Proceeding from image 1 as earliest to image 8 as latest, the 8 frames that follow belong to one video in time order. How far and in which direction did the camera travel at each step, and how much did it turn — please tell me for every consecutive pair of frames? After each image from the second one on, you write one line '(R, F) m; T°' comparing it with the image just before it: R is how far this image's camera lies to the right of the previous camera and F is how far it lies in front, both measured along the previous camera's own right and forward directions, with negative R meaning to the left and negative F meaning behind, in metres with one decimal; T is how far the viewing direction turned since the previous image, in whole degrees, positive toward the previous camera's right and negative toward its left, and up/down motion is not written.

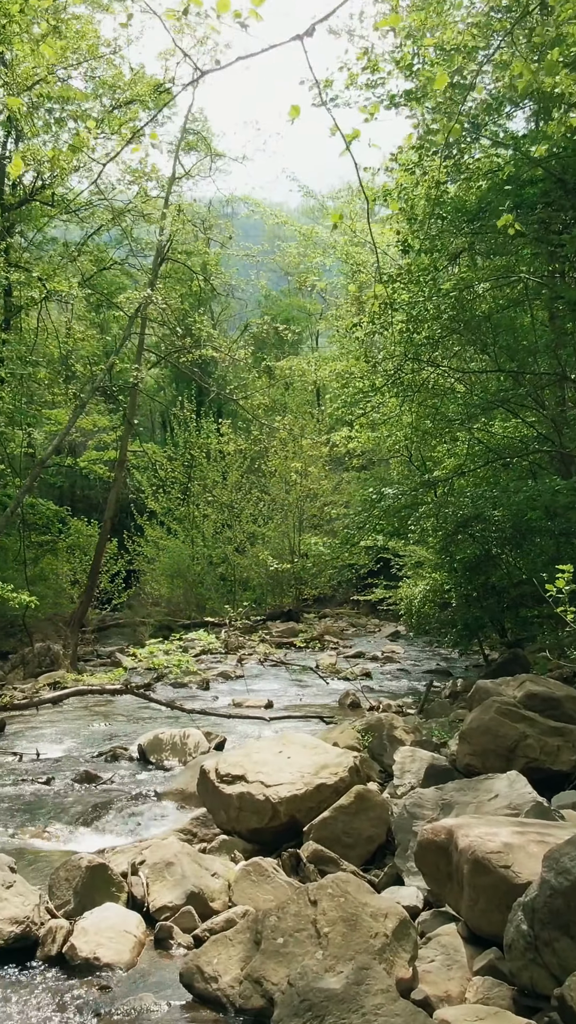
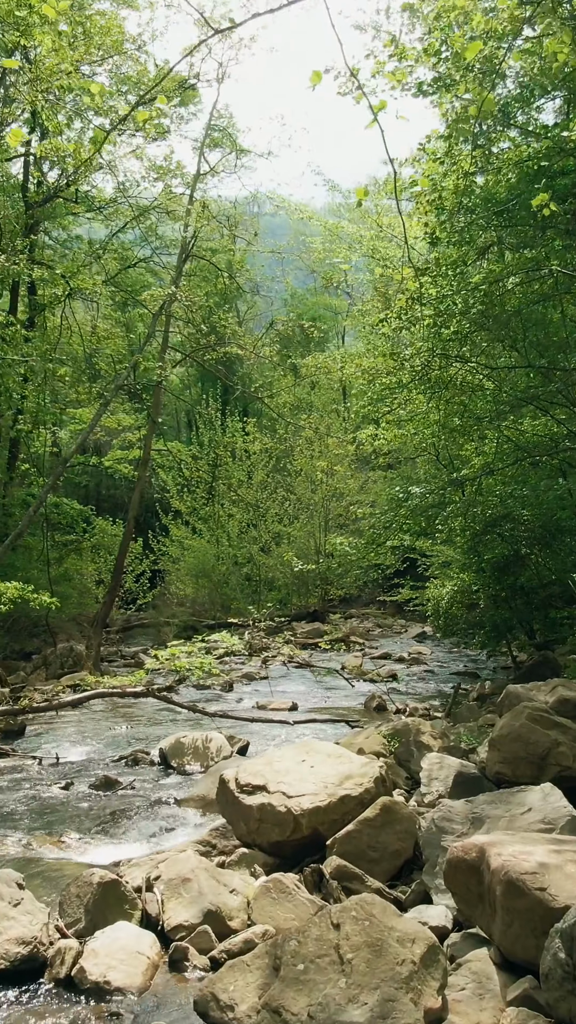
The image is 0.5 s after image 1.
(0.0, +0.2) m; -1°
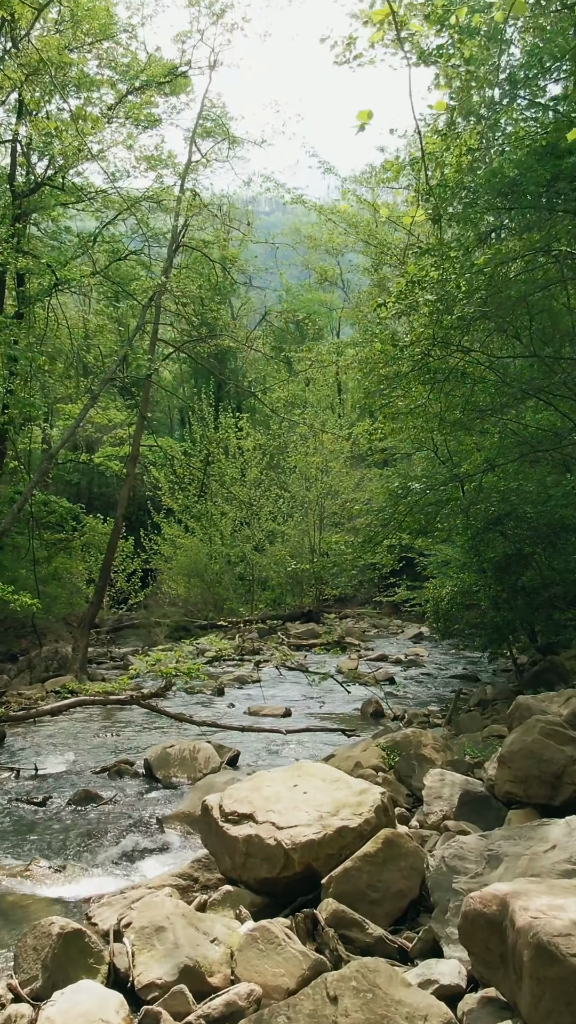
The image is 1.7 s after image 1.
(0.0, +0.5) m; 0°
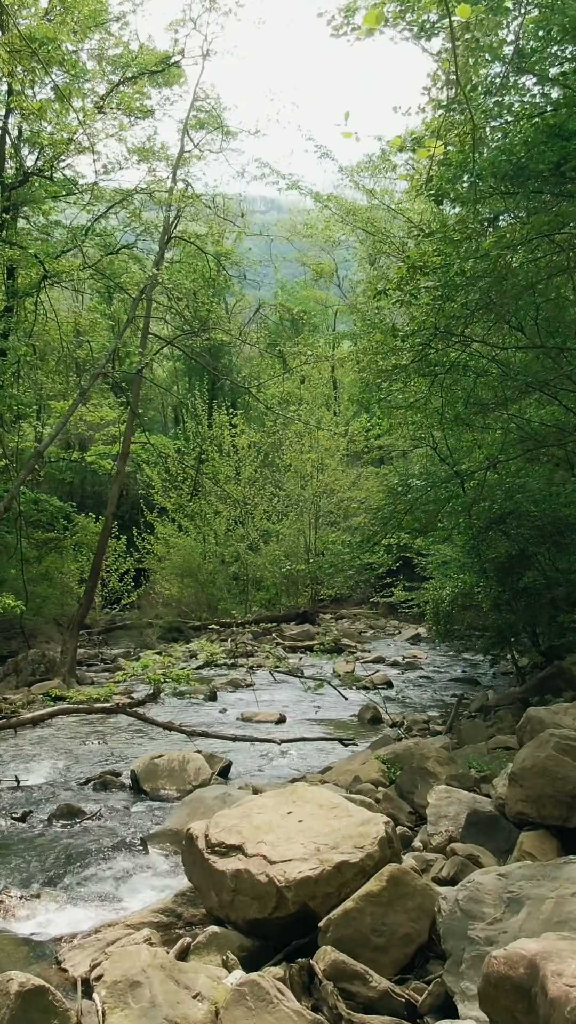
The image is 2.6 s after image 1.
(0.0, +0.4) m; 0°
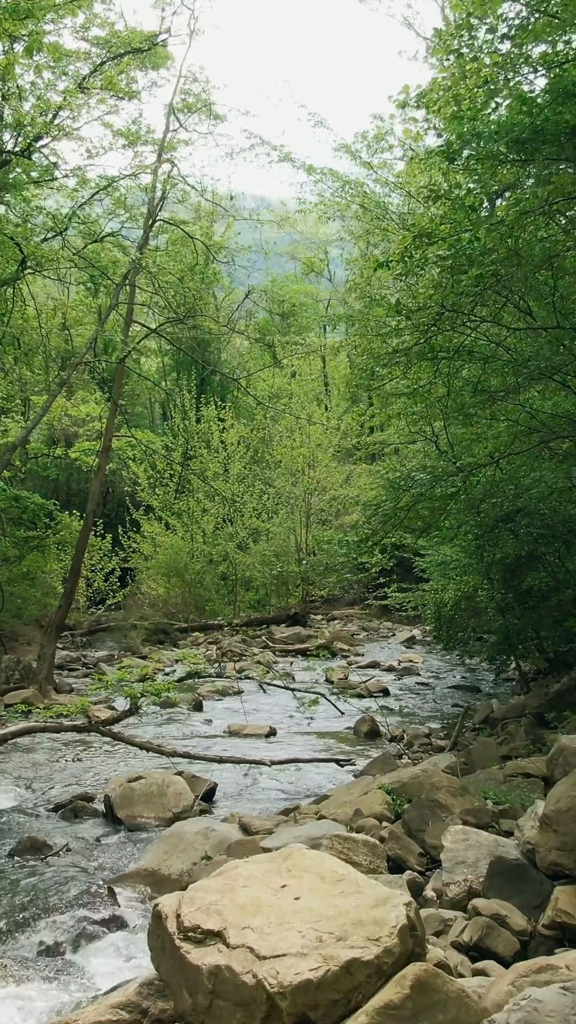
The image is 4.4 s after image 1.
(0.0, +0.8) m; 0°
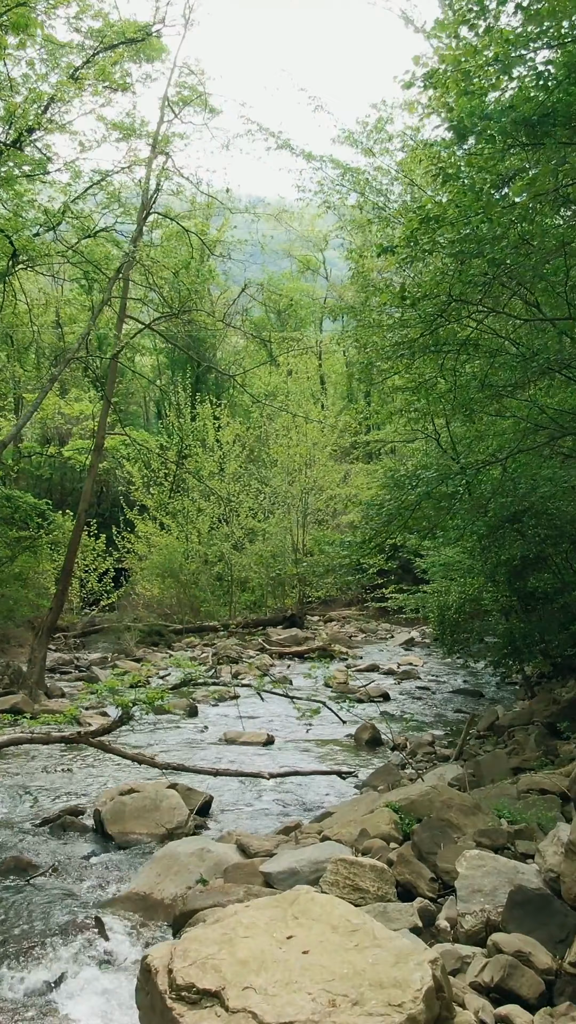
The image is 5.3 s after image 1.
(0.0, +0.4) m; 0°
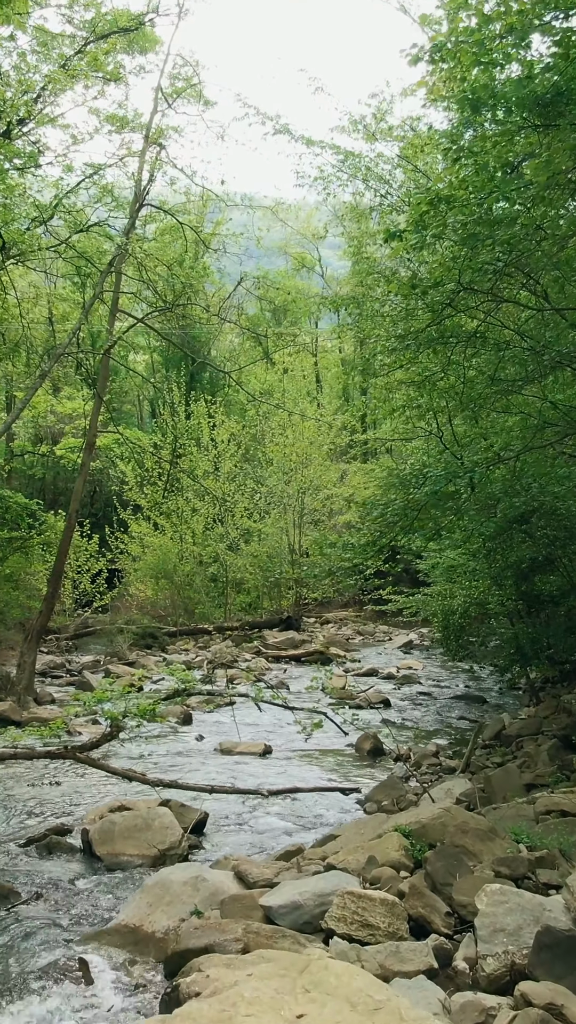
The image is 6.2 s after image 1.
(0.0, +0.4) m; 0°
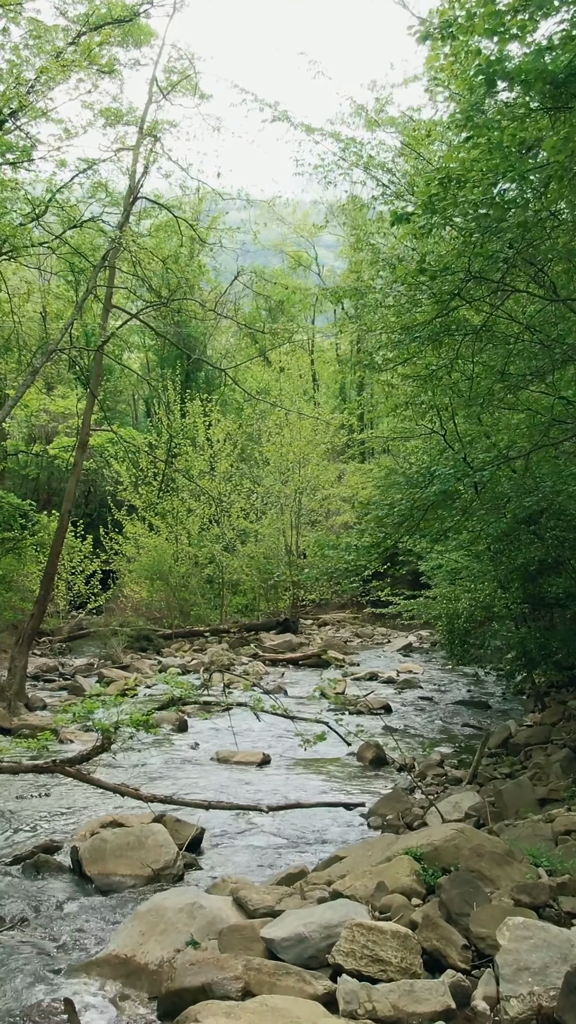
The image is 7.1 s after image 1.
(0.0, +0.3) m; 0°
